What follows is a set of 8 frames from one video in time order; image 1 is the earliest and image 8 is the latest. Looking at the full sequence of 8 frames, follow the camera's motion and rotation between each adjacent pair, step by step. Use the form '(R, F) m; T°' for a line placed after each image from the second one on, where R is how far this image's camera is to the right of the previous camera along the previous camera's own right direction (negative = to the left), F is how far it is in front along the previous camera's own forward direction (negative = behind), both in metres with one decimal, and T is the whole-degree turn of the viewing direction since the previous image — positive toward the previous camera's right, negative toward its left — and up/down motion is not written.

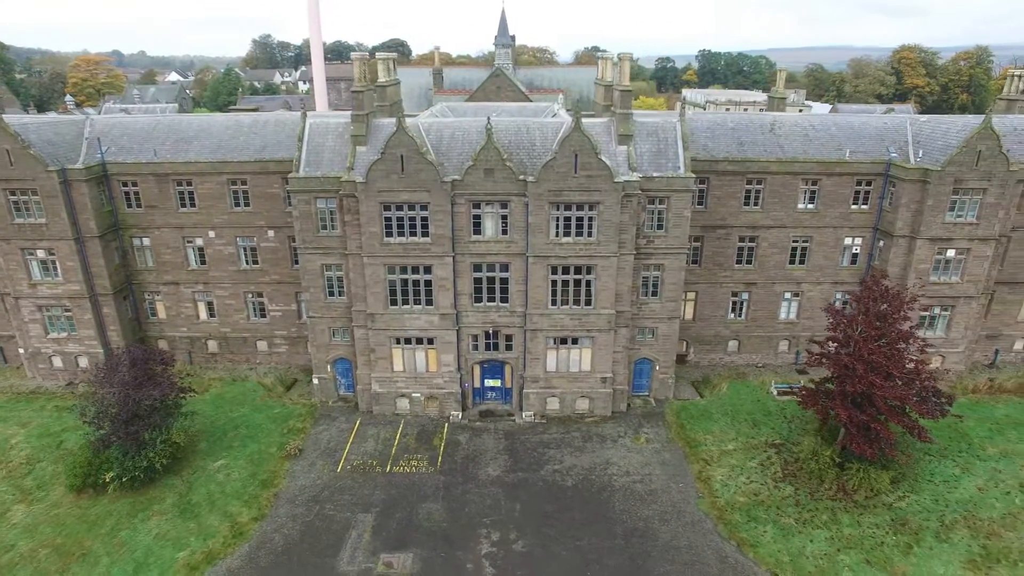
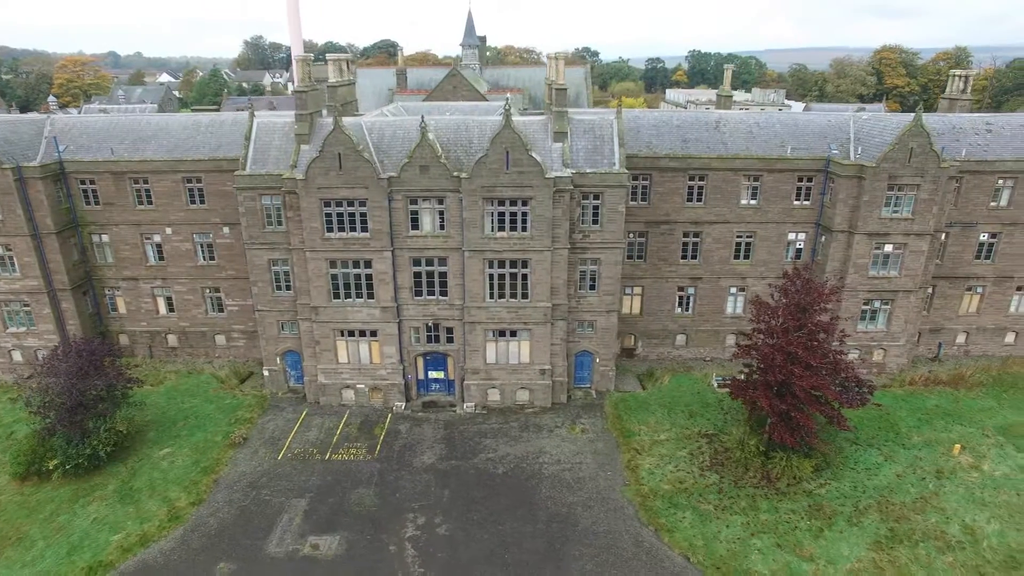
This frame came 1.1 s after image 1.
(+3.7, -0.9) m; 0°
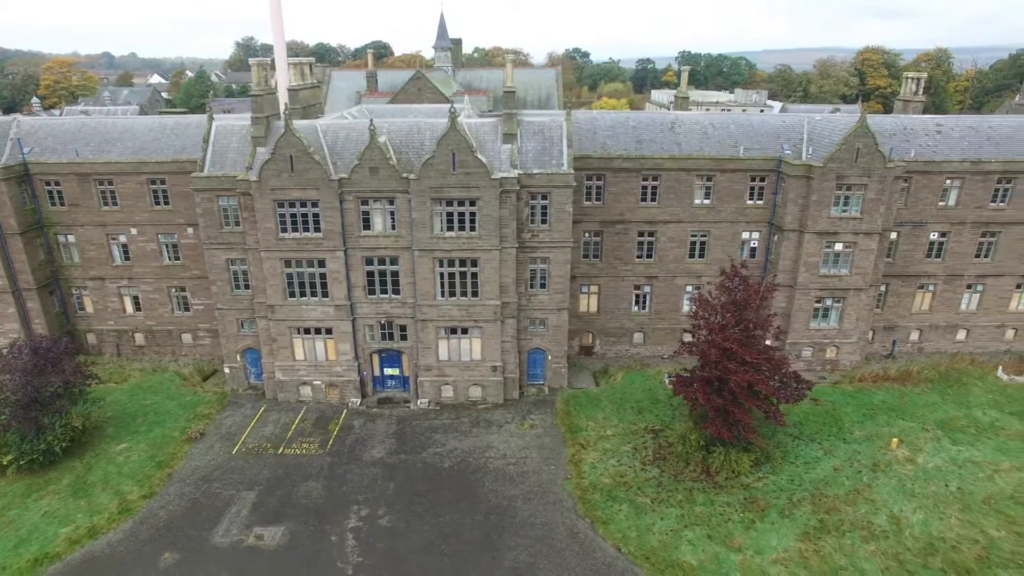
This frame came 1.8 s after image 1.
(+3.0, -0.7) m; 0°
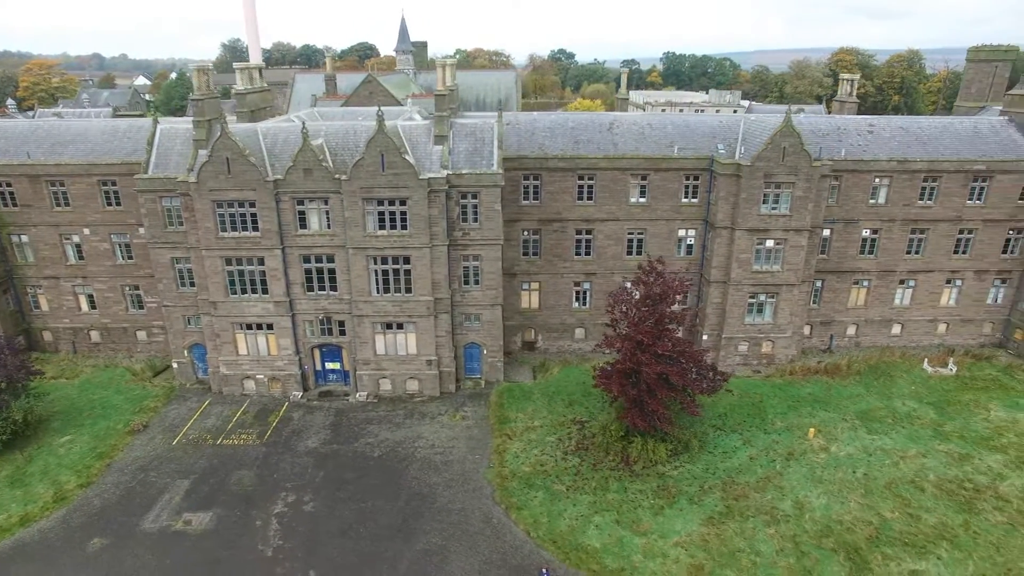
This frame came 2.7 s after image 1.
(+4.1, -1.1) m; 0°
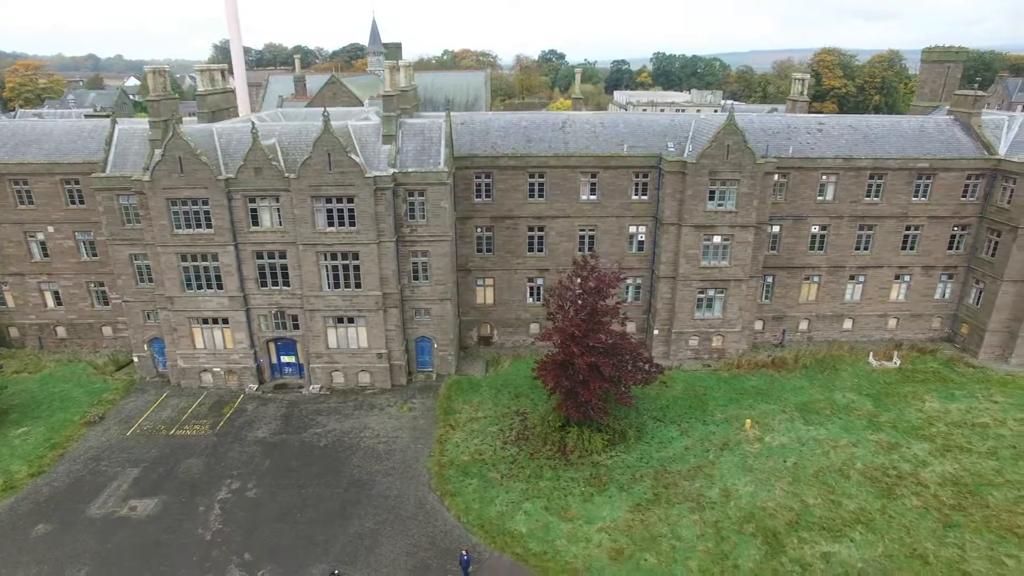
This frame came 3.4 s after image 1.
(+3.5, -0.9) m; 0°
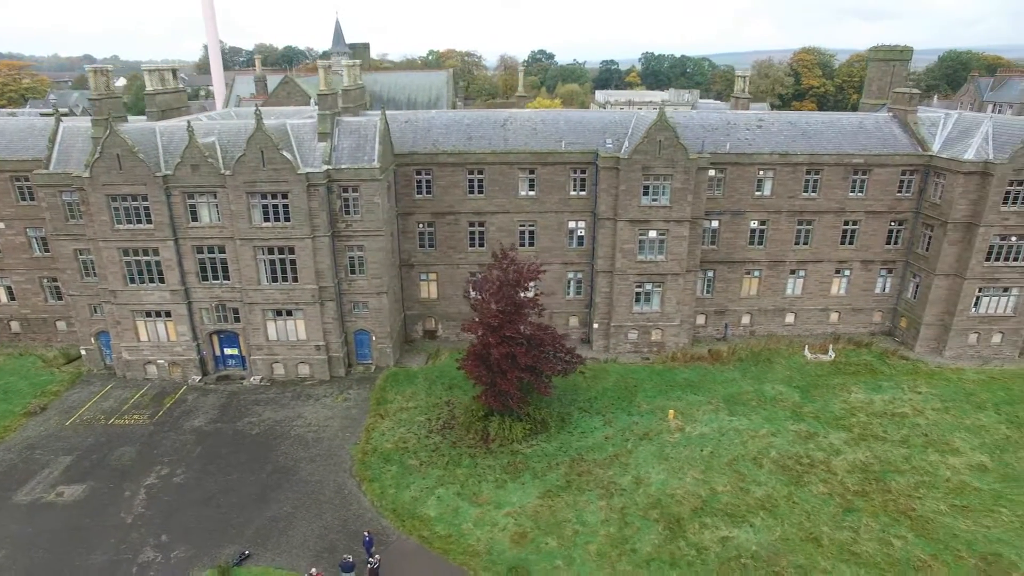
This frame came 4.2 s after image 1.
(+4.6, -0.8) m; 0°
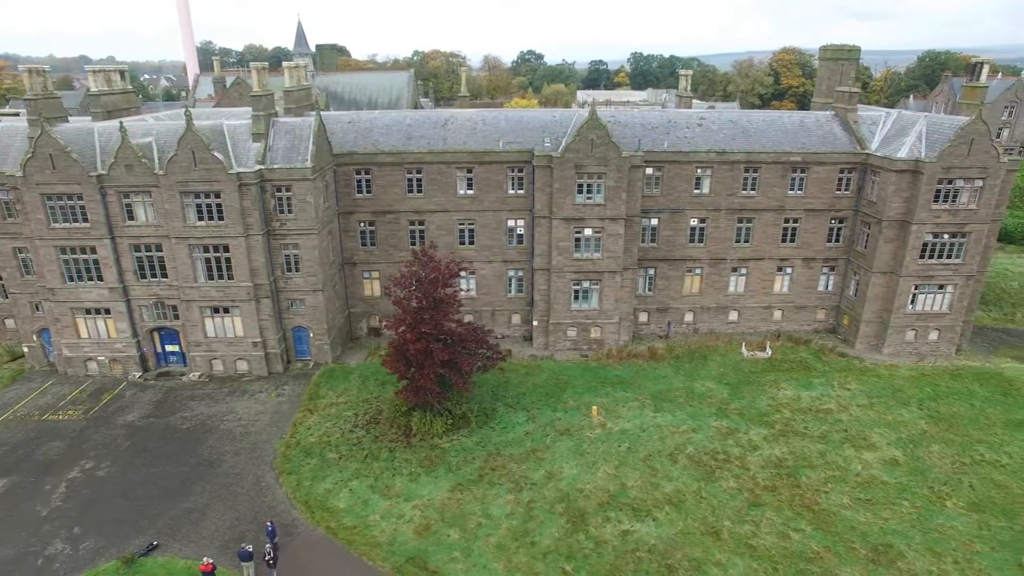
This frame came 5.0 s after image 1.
(+4.7, -0.4) m; 0°
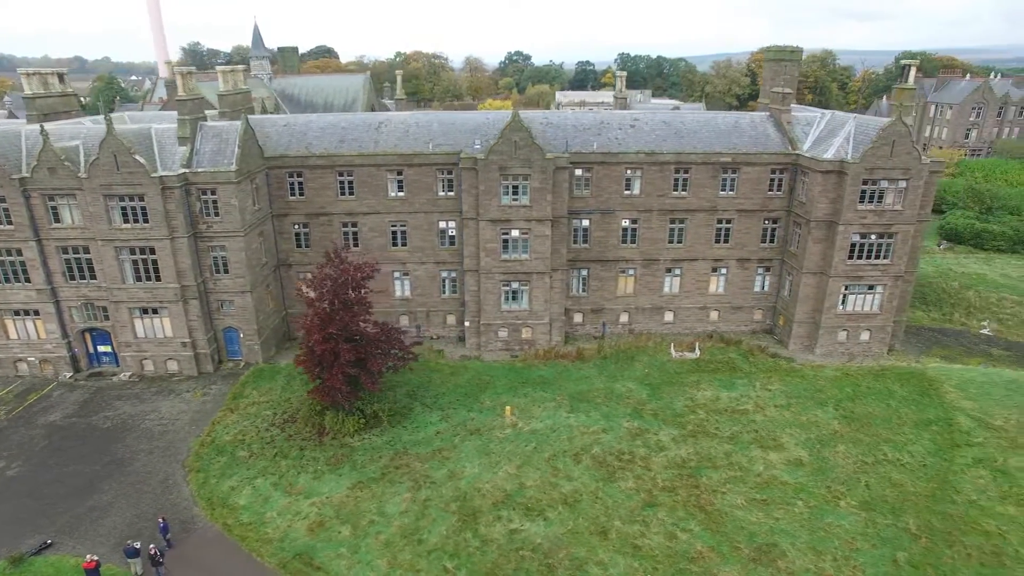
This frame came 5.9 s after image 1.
(+5.5, -0.2) m; 0°
